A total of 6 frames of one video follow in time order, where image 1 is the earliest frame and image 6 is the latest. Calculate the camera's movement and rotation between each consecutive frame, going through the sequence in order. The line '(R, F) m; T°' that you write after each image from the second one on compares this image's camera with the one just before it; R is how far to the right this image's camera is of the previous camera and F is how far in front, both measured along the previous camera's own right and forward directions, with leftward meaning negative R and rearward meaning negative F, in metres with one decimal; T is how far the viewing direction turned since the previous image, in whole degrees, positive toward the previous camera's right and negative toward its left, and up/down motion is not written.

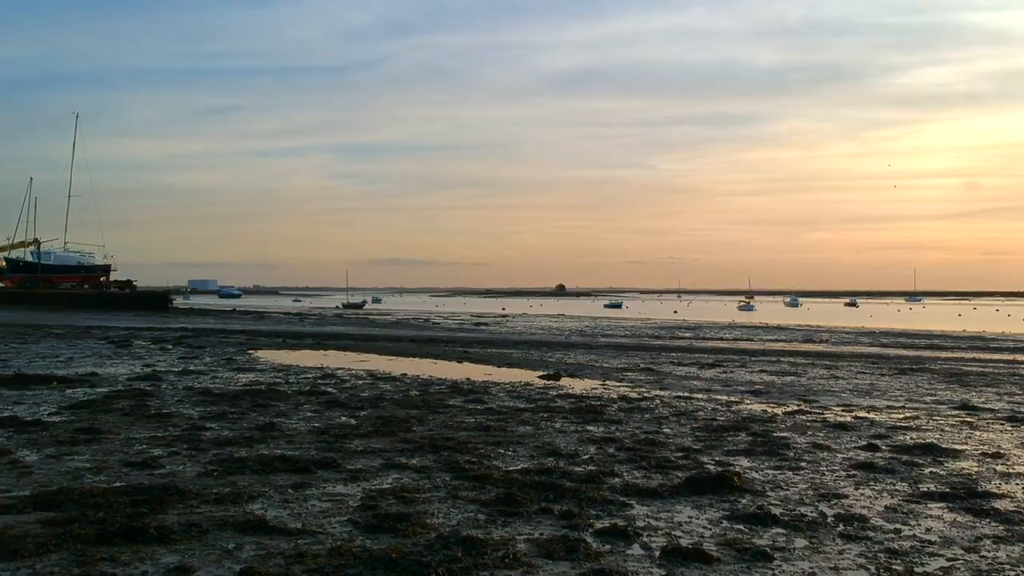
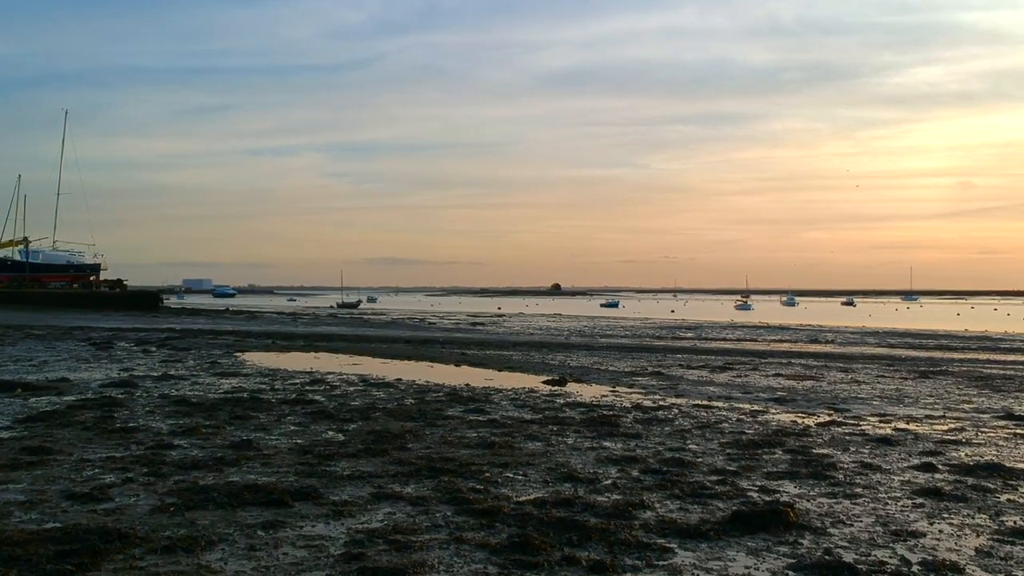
(-0.1, +1.5) m; 0°
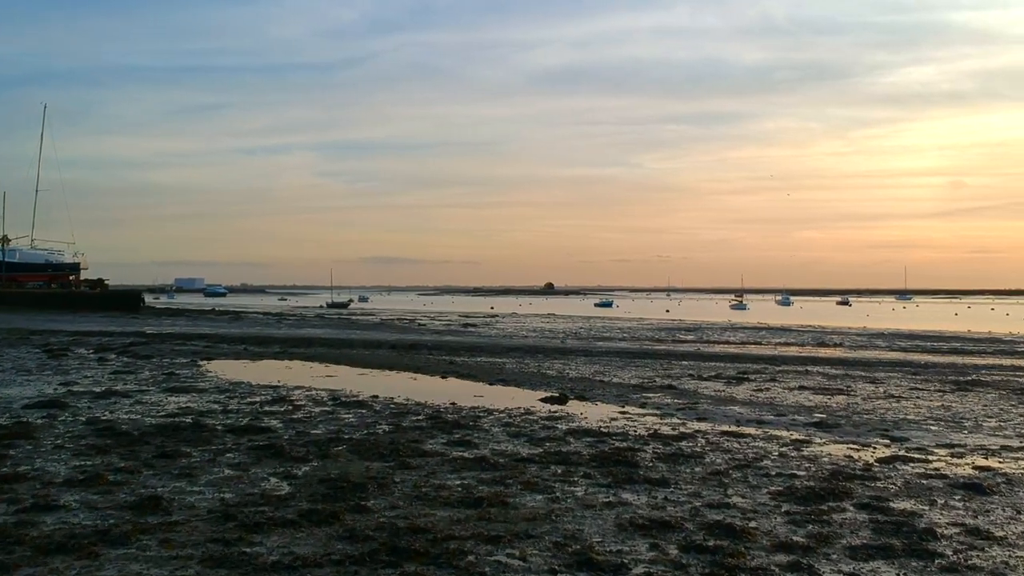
(0.0, +2.7) m; 0°
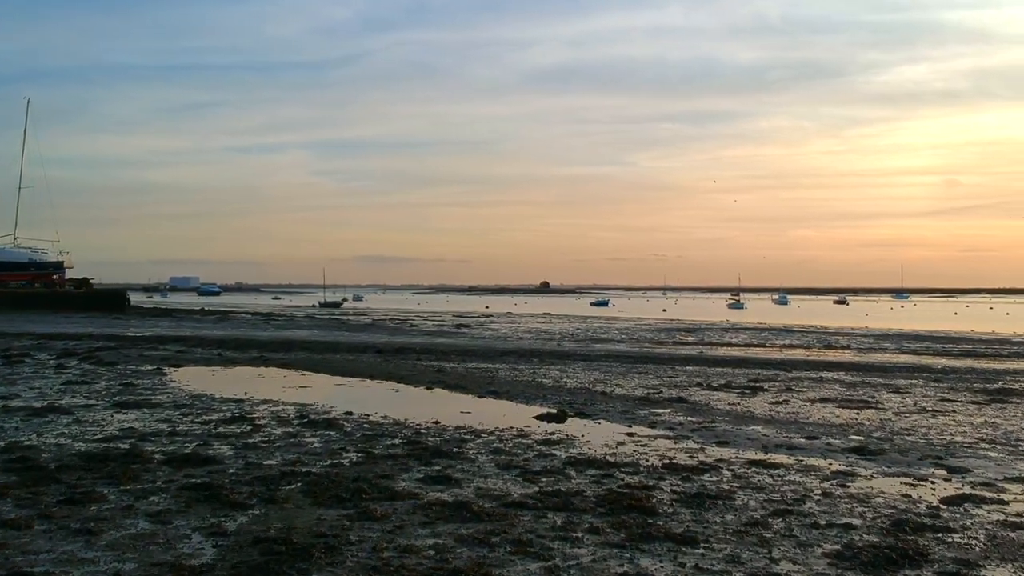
(+0.1, +2.1) m; 0°
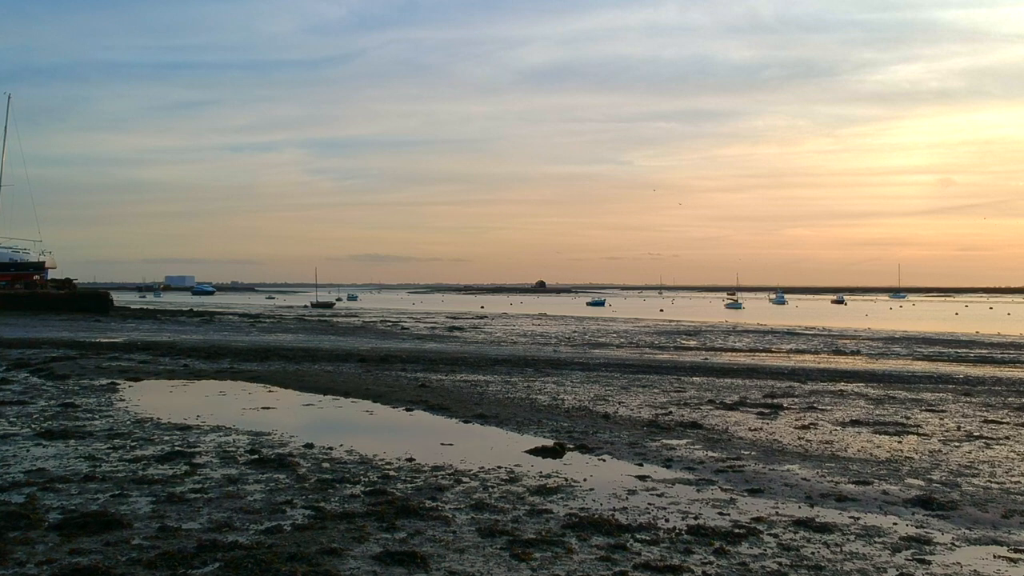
(+0.1, +2.4) m; 0°
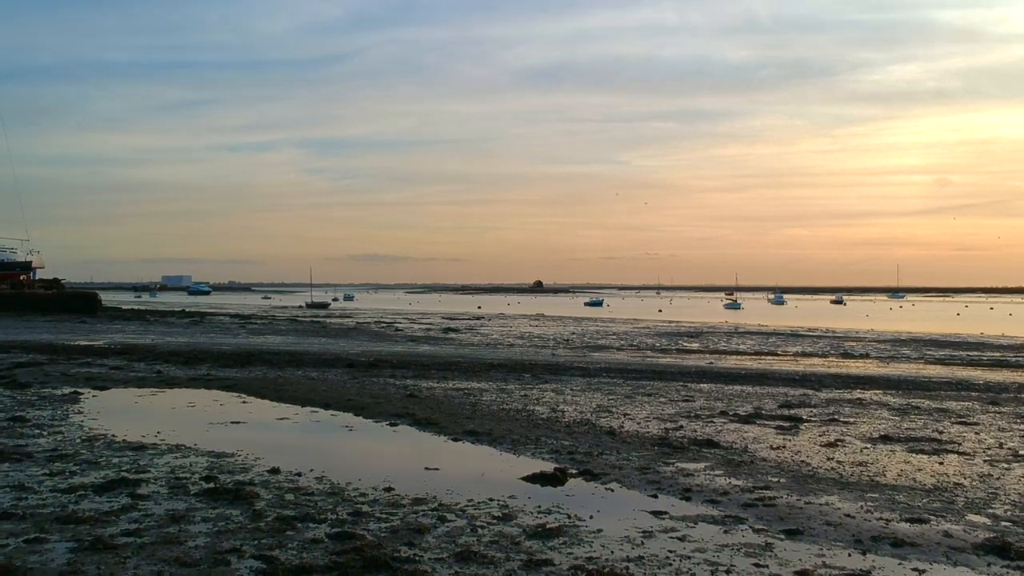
(0.0, +1.7) m; 0°
